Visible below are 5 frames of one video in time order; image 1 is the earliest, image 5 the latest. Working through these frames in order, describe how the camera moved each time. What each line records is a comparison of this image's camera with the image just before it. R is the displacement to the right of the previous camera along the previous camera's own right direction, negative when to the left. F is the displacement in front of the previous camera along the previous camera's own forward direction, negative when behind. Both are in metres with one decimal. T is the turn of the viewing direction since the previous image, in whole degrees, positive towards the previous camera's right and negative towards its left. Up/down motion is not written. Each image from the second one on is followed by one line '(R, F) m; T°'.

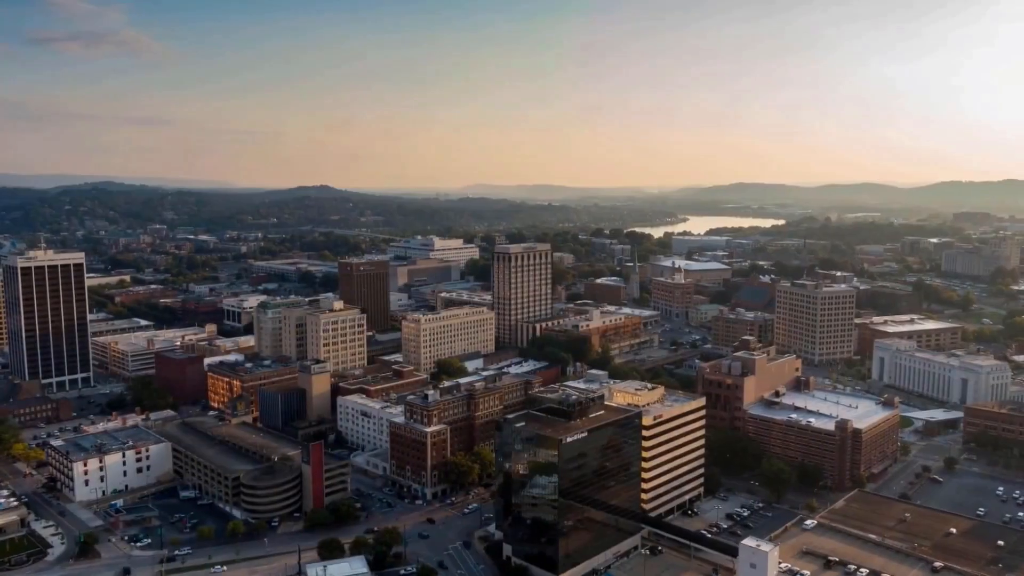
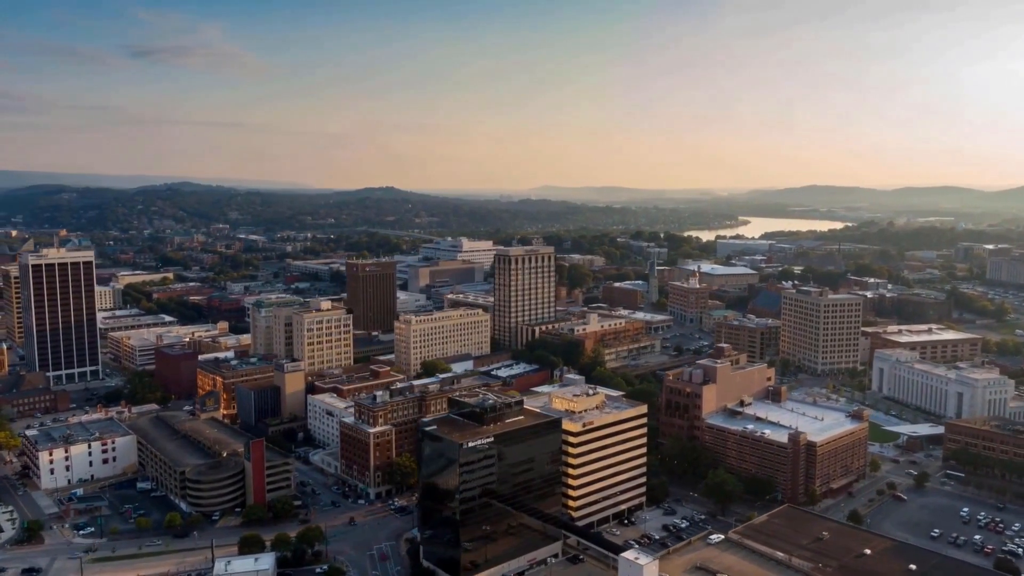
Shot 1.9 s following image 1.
(+5.8, +0.3) m; -5°
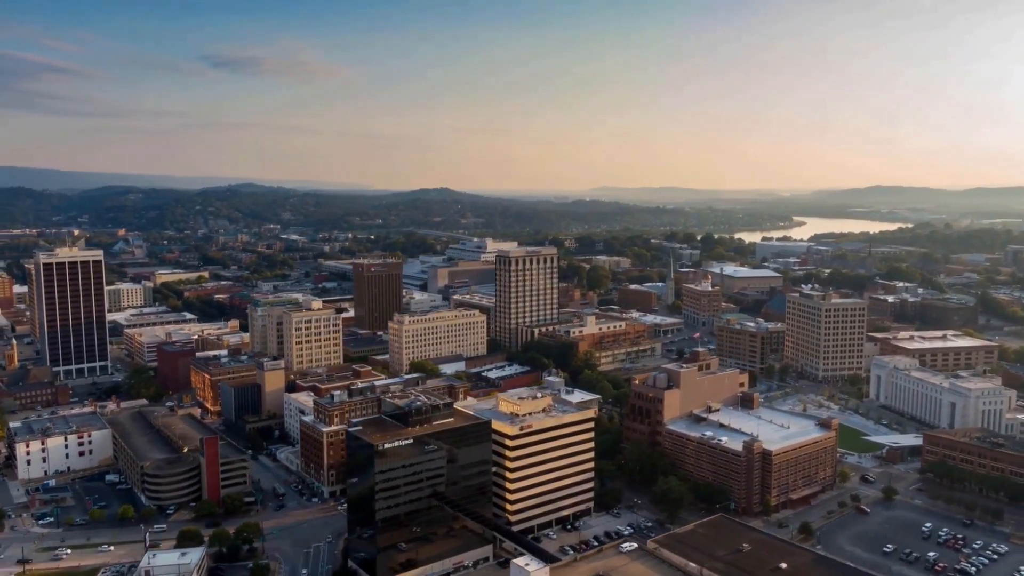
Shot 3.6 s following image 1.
(+5.0, +0.3) m; -4°
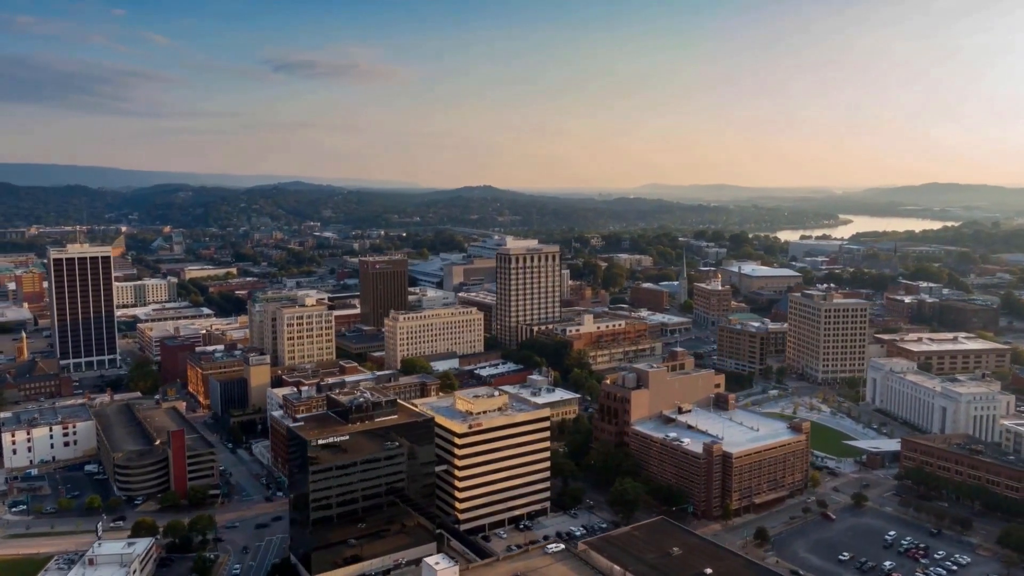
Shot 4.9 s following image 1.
(+4.0, +0.2) m; -3°
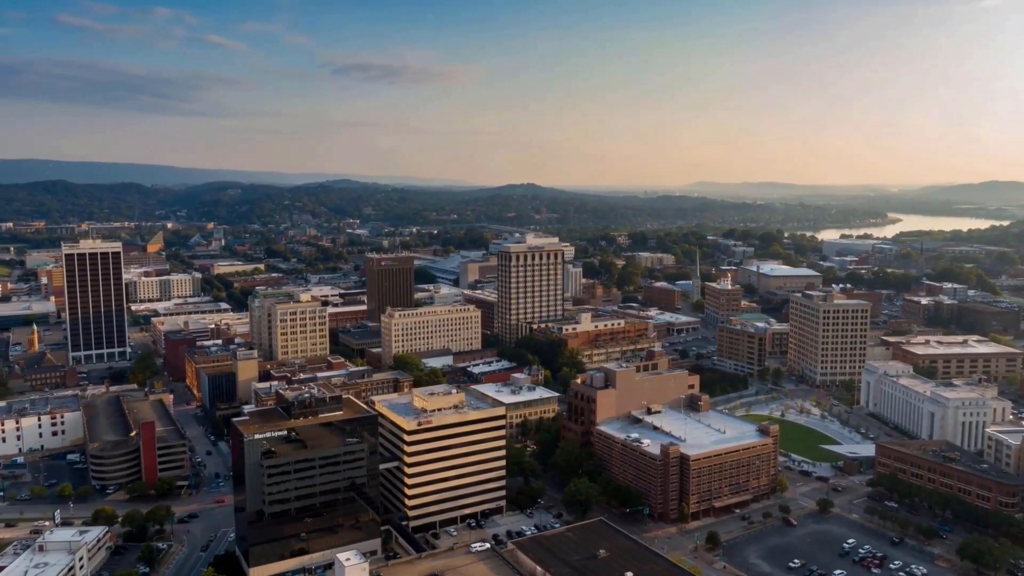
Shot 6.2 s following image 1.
(+4.0, +0.2) m; -3°
